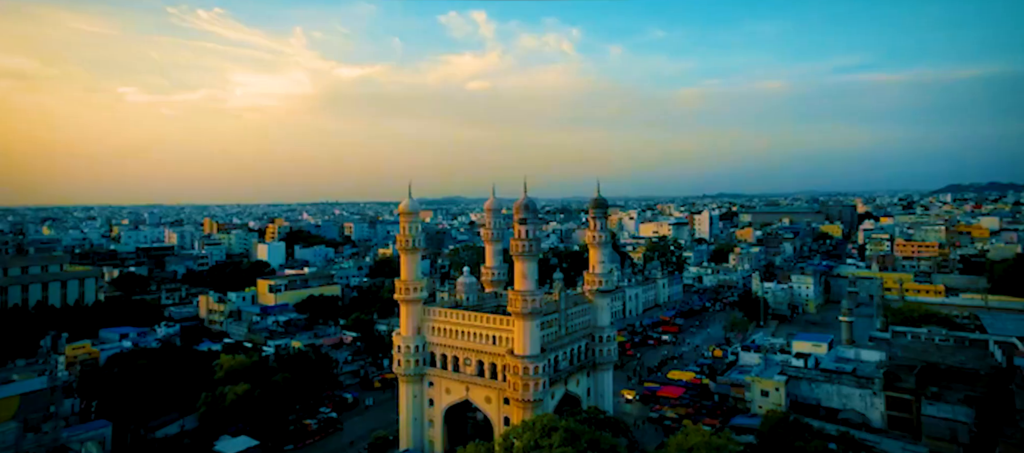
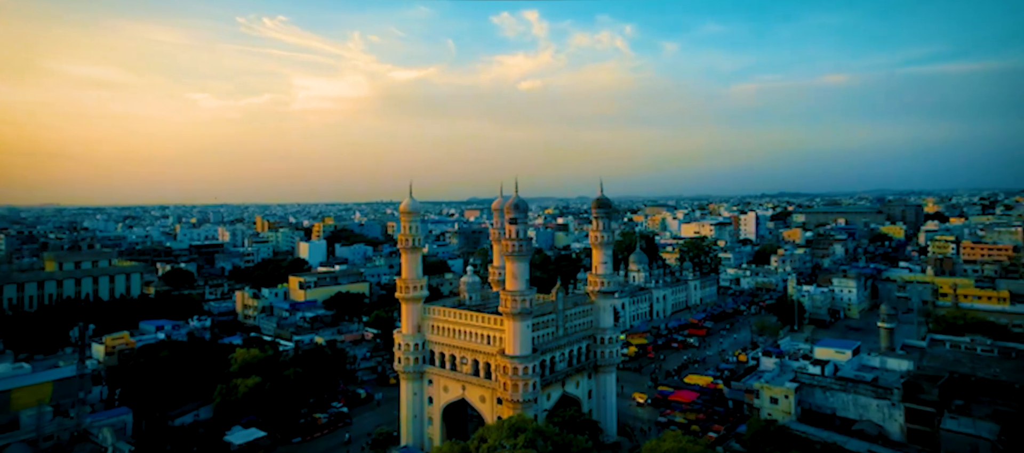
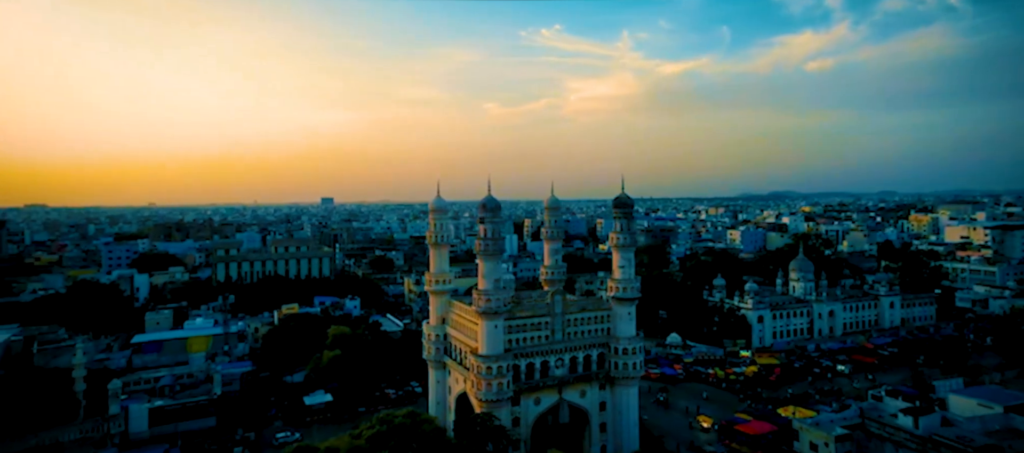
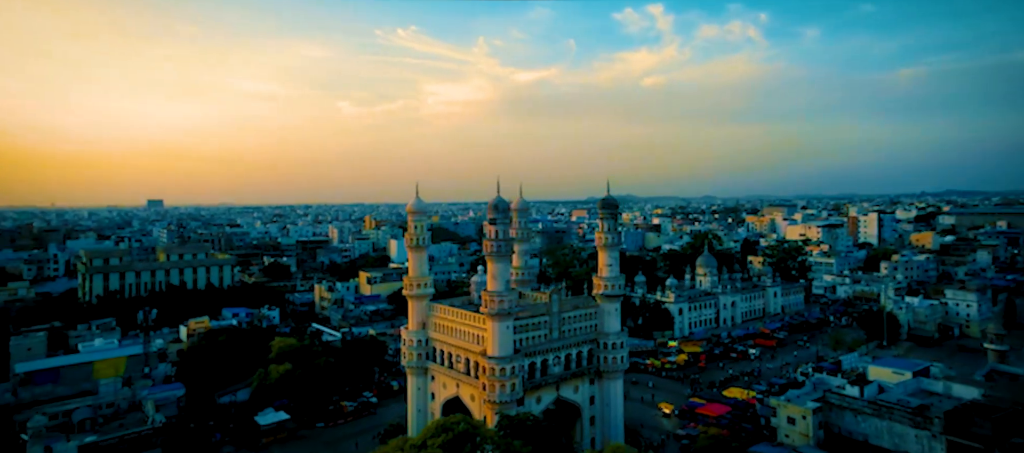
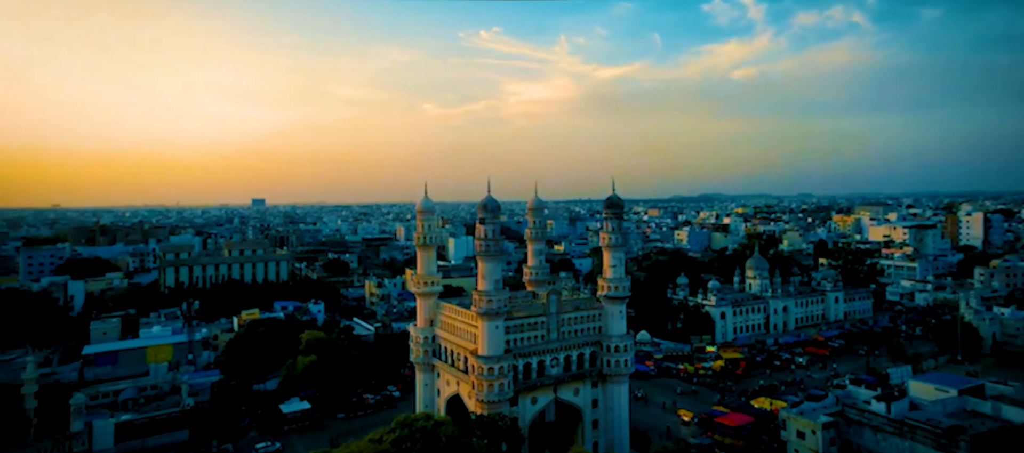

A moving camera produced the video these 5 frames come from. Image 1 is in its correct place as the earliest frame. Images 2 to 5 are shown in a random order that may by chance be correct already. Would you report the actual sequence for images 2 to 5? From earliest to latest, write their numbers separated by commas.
2, 4, 5, 3
